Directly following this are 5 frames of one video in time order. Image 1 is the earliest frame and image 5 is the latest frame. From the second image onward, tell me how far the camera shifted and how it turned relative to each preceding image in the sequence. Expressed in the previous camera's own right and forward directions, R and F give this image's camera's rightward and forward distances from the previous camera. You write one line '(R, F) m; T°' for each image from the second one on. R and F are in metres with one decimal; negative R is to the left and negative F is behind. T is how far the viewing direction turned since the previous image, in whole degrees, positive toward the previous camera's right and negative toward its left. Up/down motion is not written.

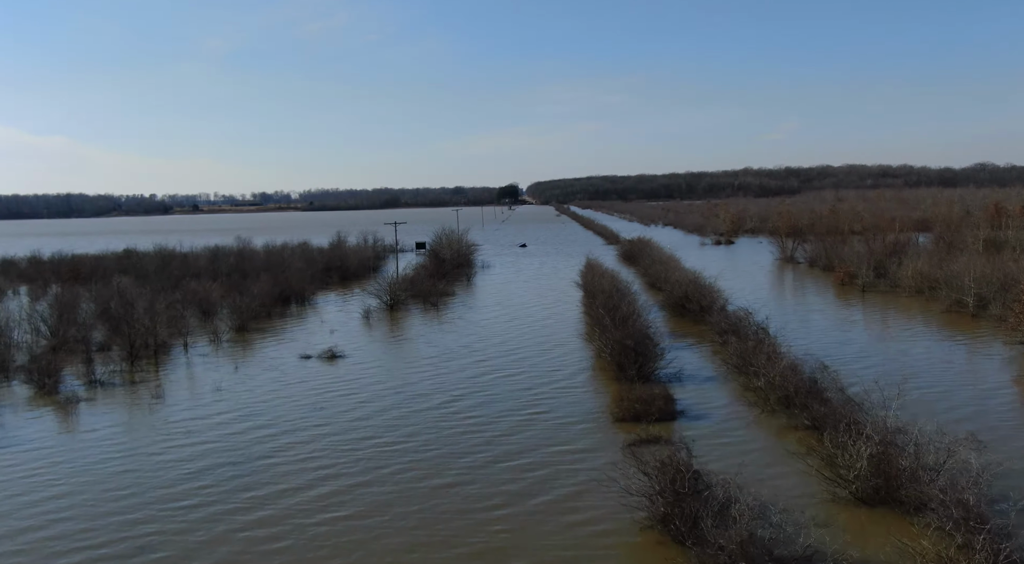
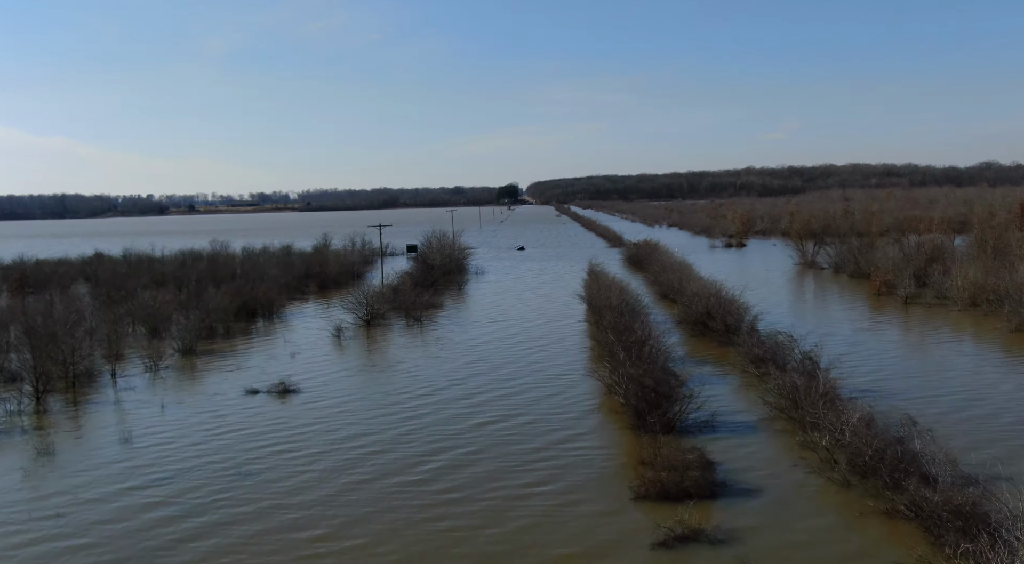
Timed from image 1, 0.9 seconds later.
(+0.2, +3.5) m; 0°
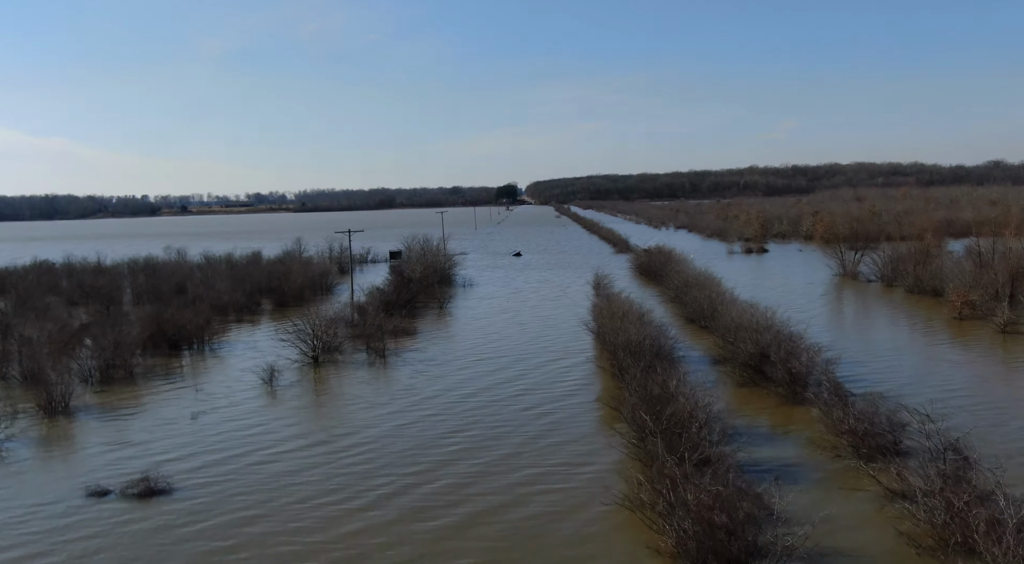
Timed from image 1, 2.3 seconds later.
(+0.2, +5.5) m; 0°
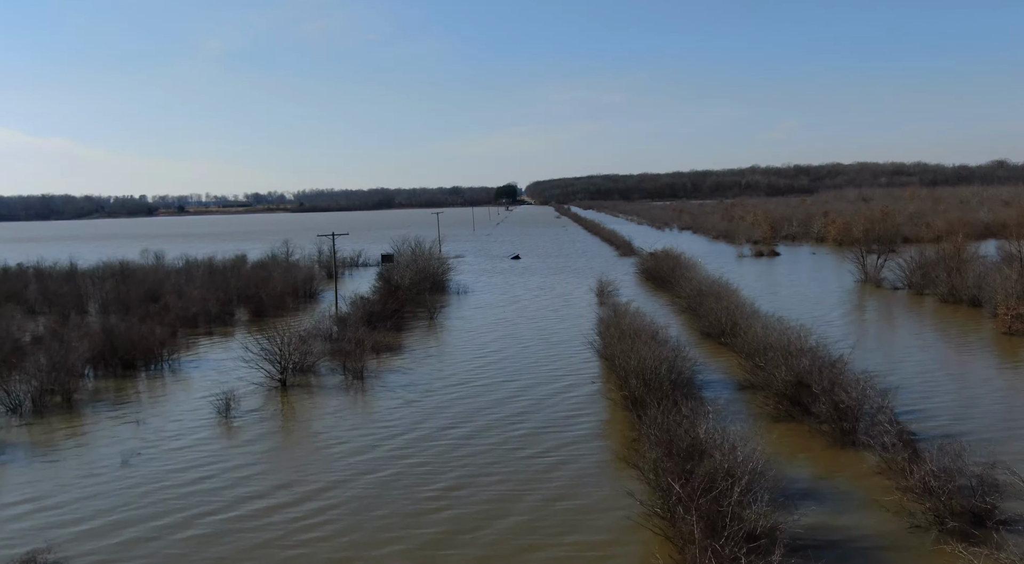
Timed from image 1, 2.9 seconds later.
(+0.1, +2.4) m; 0°
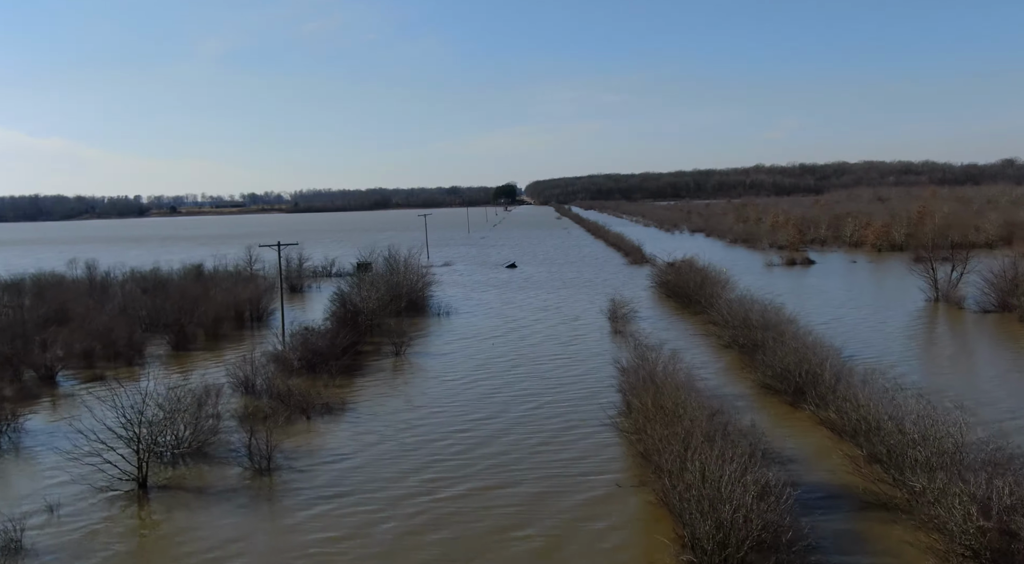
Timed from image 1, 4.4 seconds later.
(+0.2, +5.9) m; 0°
